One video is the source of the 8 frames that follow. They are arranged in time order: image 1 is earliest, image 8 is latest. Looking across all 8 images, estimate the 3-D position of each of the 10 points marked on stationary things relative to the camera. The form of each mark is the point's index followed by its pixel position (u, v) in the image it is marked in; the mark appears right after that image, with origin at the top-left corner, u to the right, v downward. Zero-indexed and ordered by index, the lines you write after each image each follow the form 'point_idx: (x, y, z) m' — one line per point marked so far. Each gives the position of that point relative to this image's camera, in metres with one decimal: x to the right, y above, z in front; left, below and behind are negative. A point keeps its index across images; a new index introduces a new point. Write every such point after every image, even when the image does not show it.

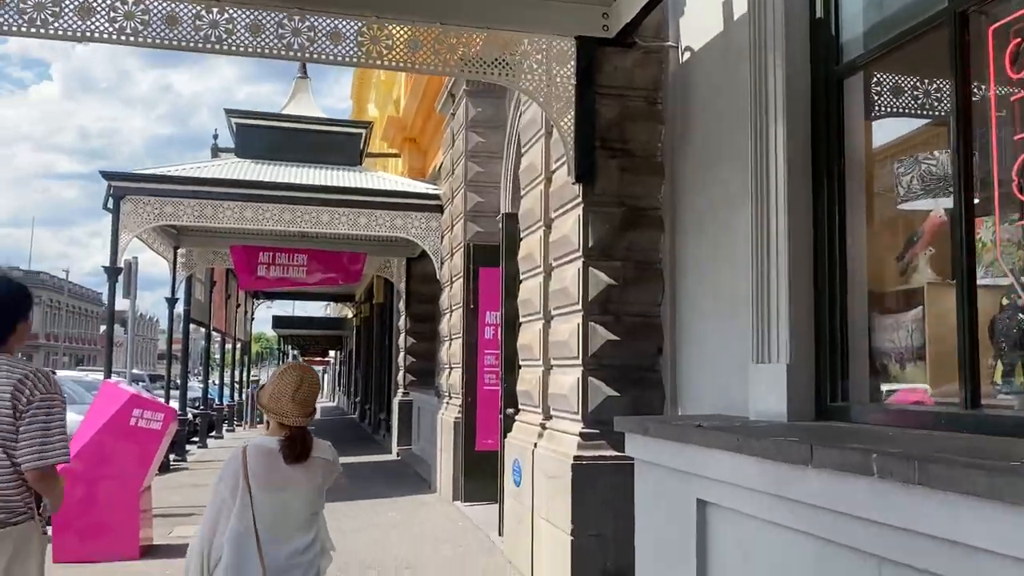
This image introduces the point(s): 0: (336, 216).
0: (-2.3, +1.0, +11.7) m
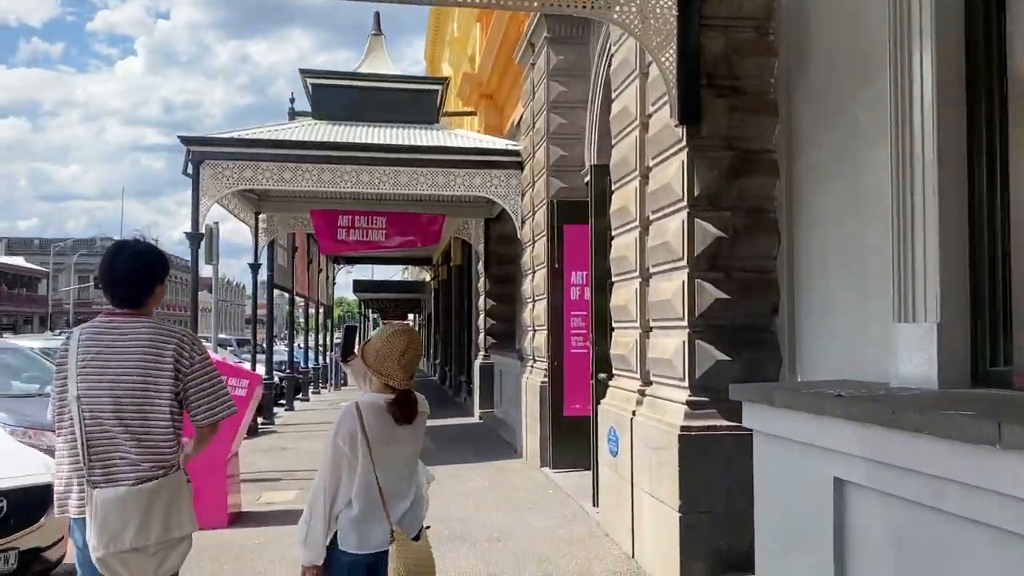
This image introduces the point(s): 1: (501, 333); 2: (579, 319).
0: (-1.2, +1.4, +11.4) m
1: (-0.2, -0.8, +15.8) m
2: (+0.7, -0.3, +9.2) m
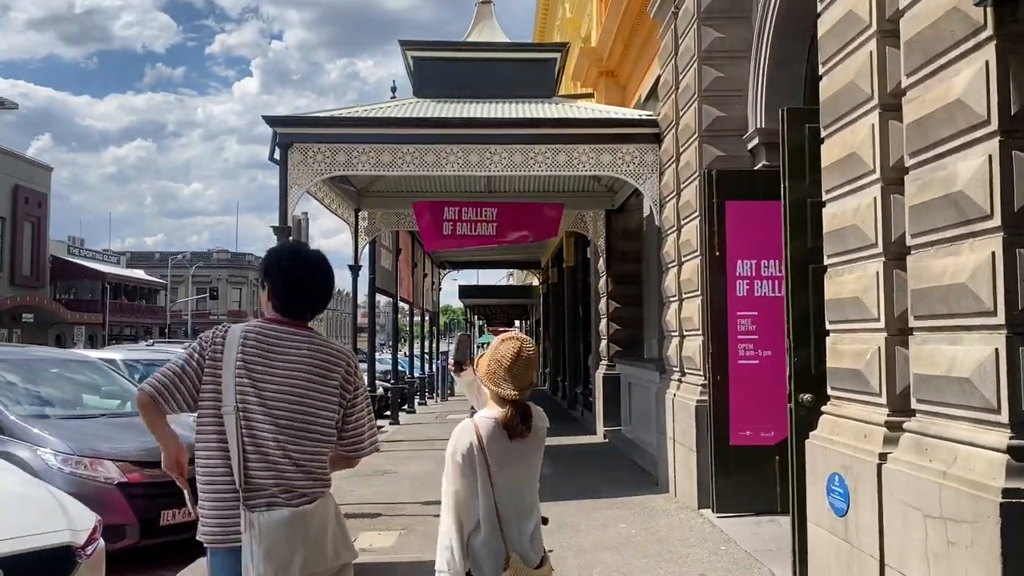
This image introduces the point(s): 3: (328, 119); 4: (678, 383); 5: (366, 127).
0: (+0.2, +1.5, +9.6) m
1: (+1.8, -0.8, +13.9) m
2: (+1.9, -0.3, +7.2) m
3: (-2.0, +1.8, +9.4) m
4: (+1.6, -0.9, +8.5) m
5: (-1.6, +1.7, +9.5) m
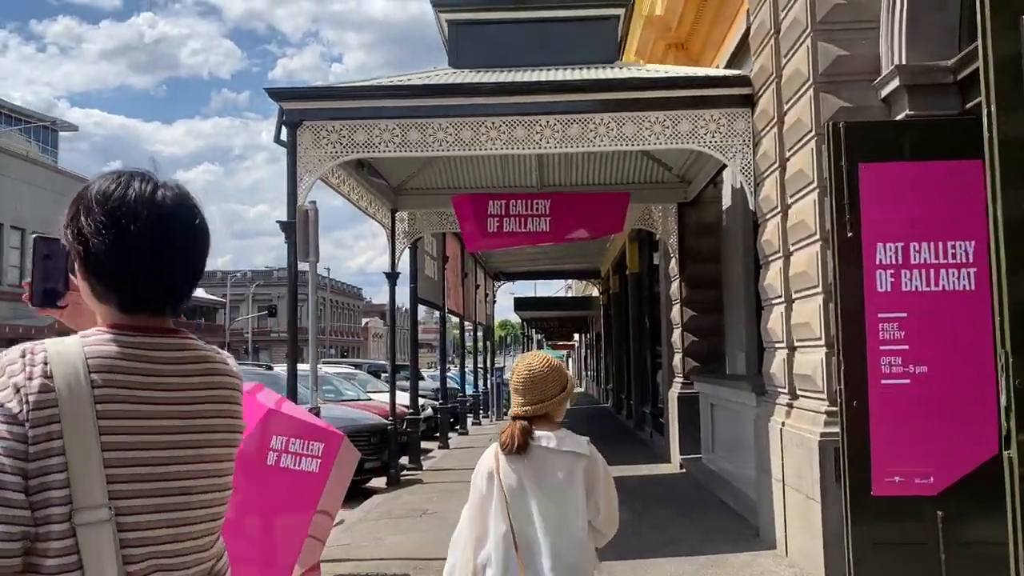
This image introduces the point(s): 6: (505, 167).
0: (+0.7, +1.4, +7.8) m
1: (+2.6, -0.9, +11.9) m
2: (+2.3, -0.2, +5.2) m
3: (-1.5, +1.7, +7.8) m
4: (+2.1, -0.9, +6.5) m
5: (-1.1, +1.7, +7.8) m
6: (-0.1, +1.6, +11.7) m
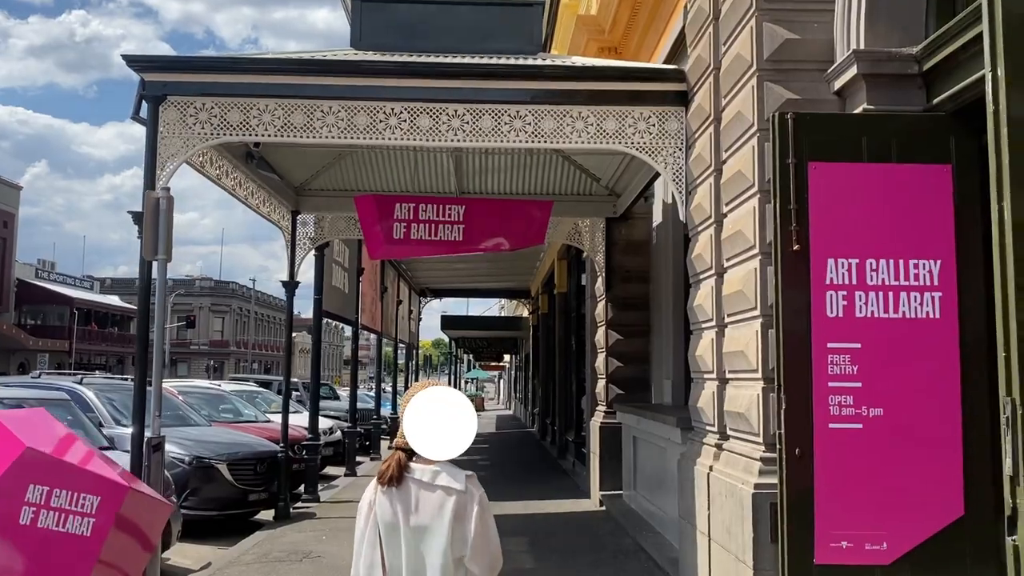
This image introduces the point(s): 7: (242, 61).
0: (0.0, +1.3, +6.9) m
1: (+1.4, -1.2, +11.0) m
2: (+1.6, -0.3, +4.4) m
3: (-2.2, +1.7, +6.7) m
4: (+1.3, -1.0, +5.6) m
5: (-1.8, +1.6, +6.7) m
6: (-1.1, +1.4, +10.6) m
7: (-2.0, +1.7, +6.7) m
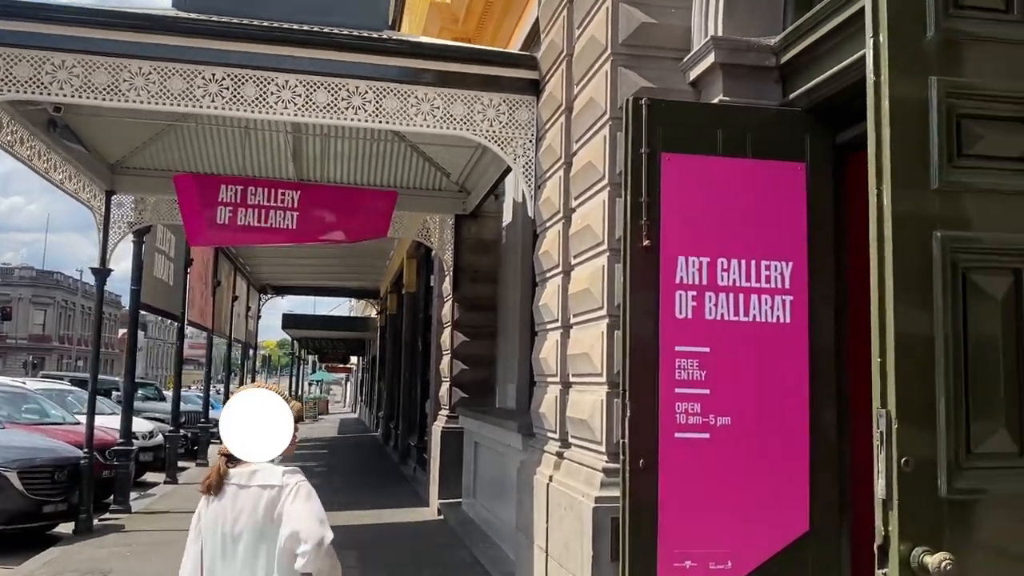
0: (-1.2, +1.4, +6.3) m
1: (-0.5, -1.2, +10.6) m
2: (+0.8, -0.3, +4.1) m
3: (-3.3, +1.8, +5.7) m
4: (+0.3, -1.0, +5.3) m
5: (-2.9, +1.7, +5.8) m
6: (-2.9, +1.5, +9.8) m
7: (-3.1, +1.8, +5.8) m
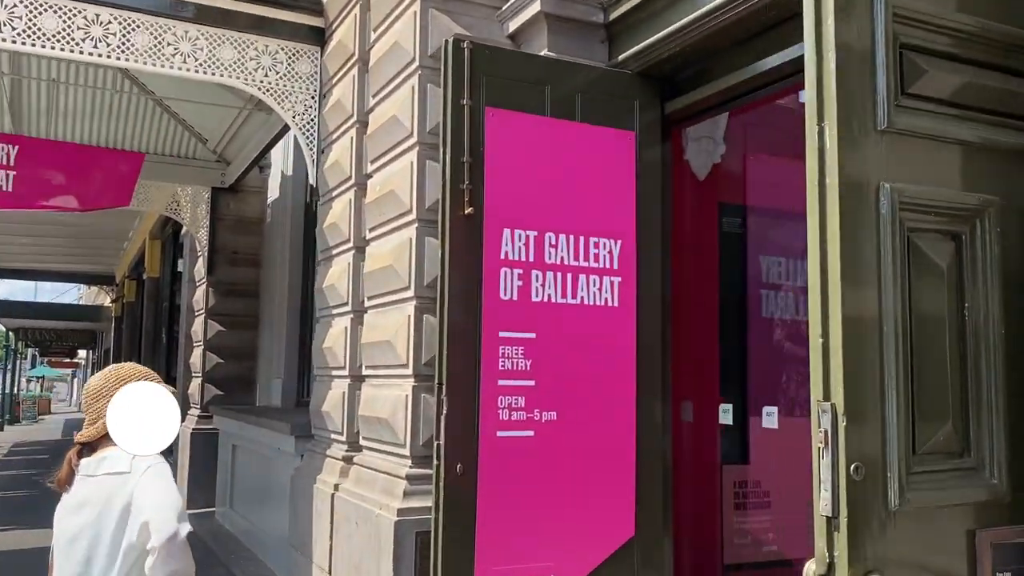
0: (-2.5, +1.5, +5.1) m
1: (-3.0, -1.0, +9.5) m
2: (0.0, -0.3, +3.5) m
3: (-4.4, +2.0, +4.0) m
4: (-0.8, -0.9, +4.5) m
5: (-4.0, +1.9, +4.2) m
6: (-5.1, +1.7, +8.1) m
7: (-4.2, +2.0, +4.1) m
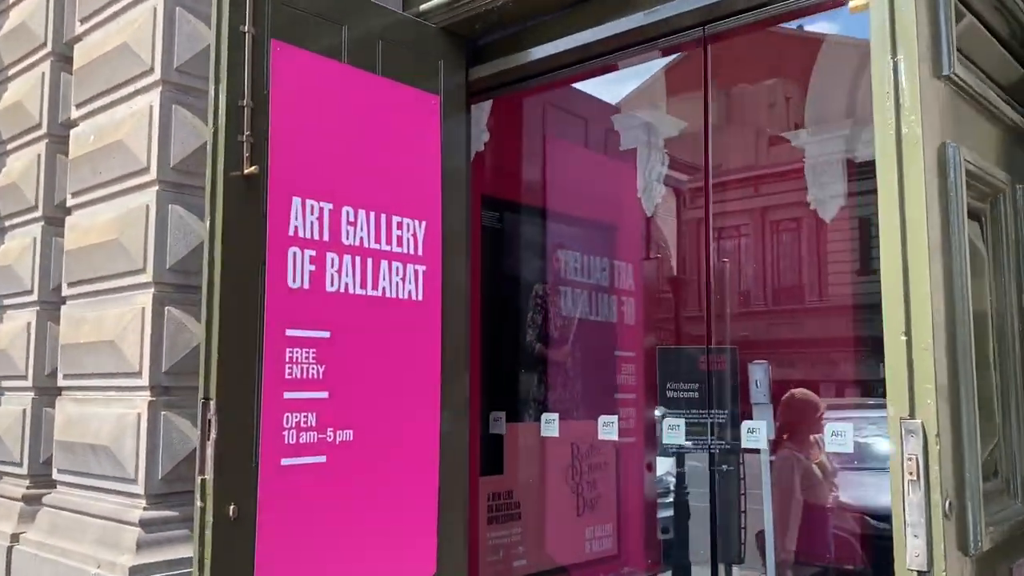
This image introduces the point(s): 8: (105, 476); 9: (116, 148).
0: (-3.5, +1.6, +3.3) m
1: (-5.7, -0.8, +7.2) m
2: (-0.6, -0.2, +2.8) m
3: (-4.8, +2.2, +1.6) m
4: (-1.8, -0.8, +3.4) m
5: (-4.6, +2.1, +1.9) m
6: (-7.0, +1.9, +5.1) m
7: (-4.7, +2.2, +1.8) m
8: (-1.4, -0.6, +3.0) m
9: (-1.4, +0.5, +3.2) m
